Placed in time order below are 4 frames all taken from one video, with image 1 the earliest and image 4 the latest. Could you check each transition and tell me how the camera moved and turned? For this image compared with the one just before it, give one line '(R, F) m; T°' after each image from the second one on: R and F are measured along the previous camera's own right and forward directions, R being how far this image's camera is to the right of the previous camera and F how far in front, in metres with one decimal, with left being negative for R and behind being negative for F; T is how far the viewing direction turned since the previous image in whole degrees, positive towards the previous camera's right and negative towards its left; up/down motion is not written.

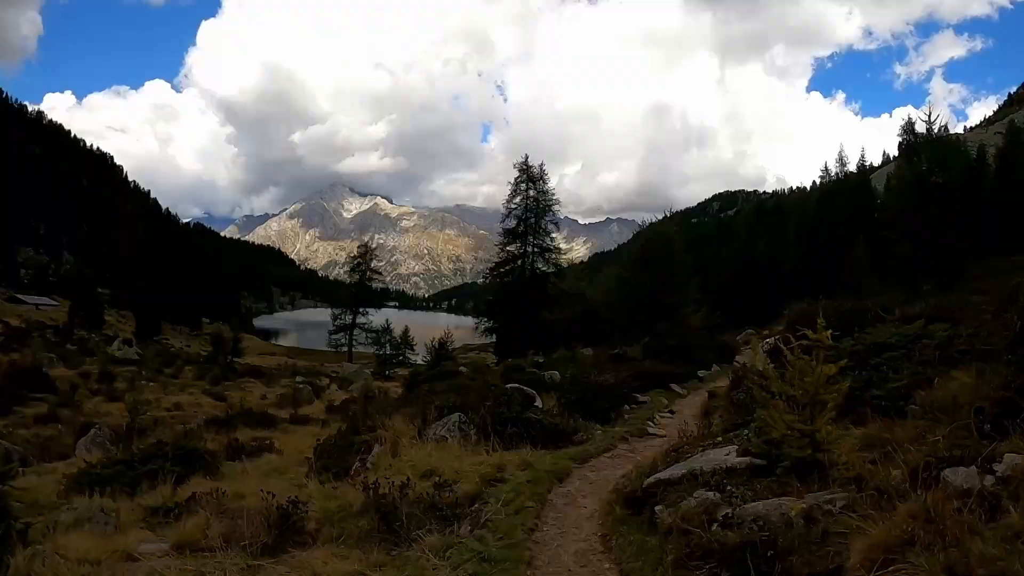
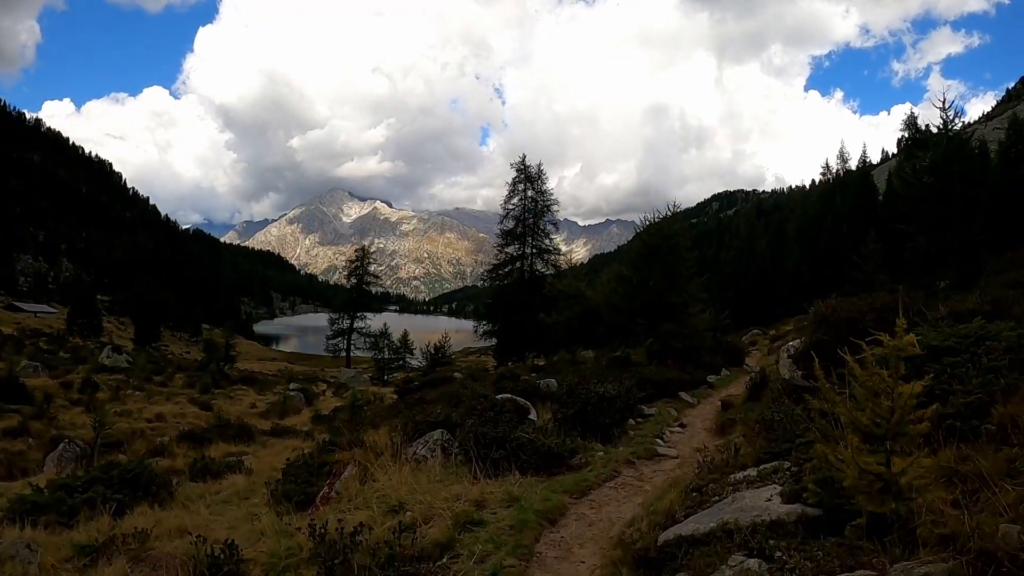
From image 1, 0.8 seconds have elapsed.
(+0.2, +1.3) m; 0°
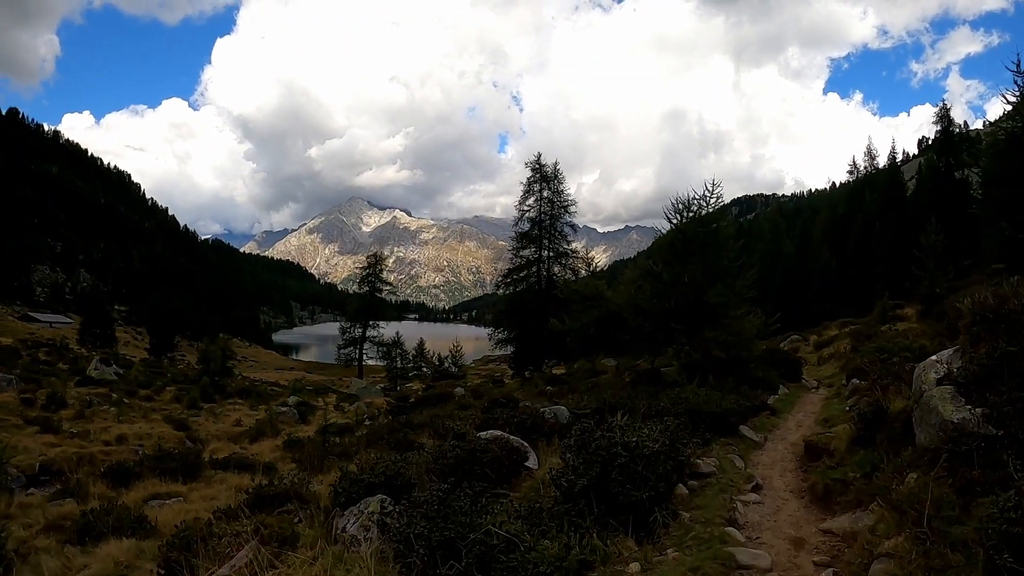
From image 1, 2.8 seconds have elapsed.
(+0.5, +3.4) m; -2°
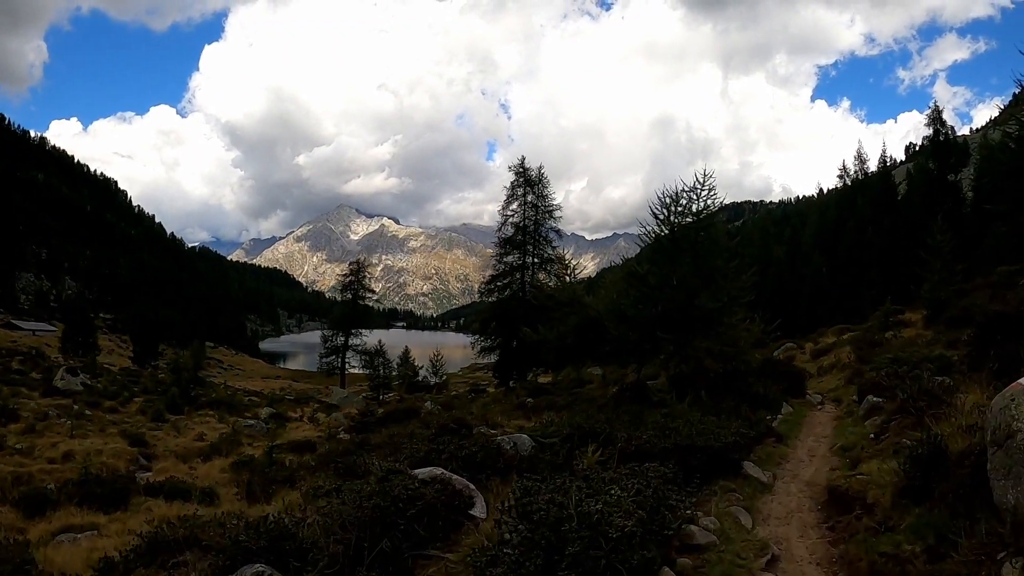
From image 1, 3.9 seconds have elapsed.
(+0.6, +1.8) m; +1°
